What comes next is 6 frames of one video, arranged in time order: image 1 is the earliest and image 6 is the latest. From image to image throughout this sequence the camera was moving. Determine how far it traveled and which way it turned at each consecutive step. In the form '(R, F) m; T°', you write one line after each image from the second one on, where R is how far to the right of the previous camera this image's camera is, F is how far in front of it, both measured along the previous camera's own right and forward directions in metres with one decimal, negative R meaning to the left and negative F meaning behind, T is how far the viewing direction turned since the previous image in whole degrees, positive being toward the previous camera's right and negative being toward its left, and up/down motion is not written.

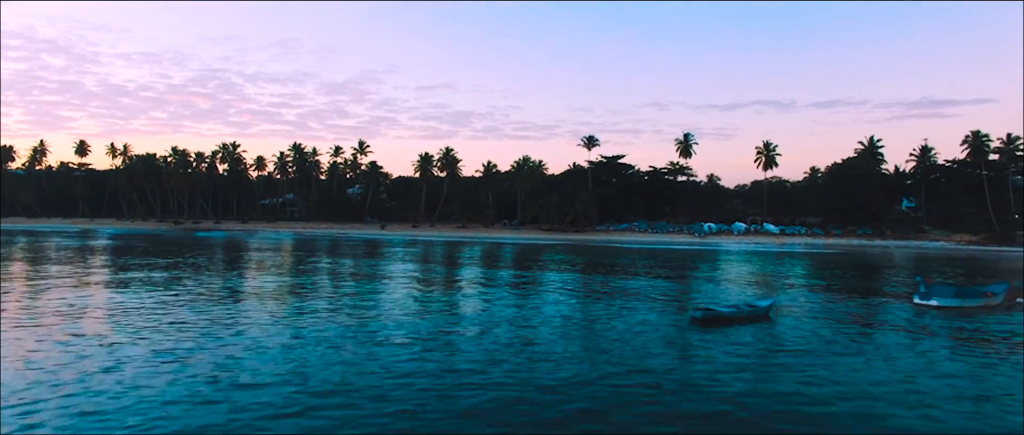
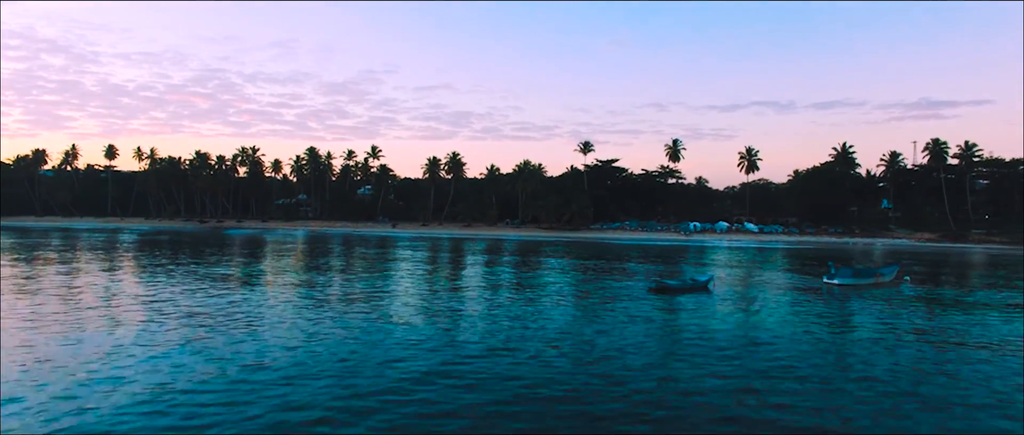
(-0.2, -3.7) m; 0°
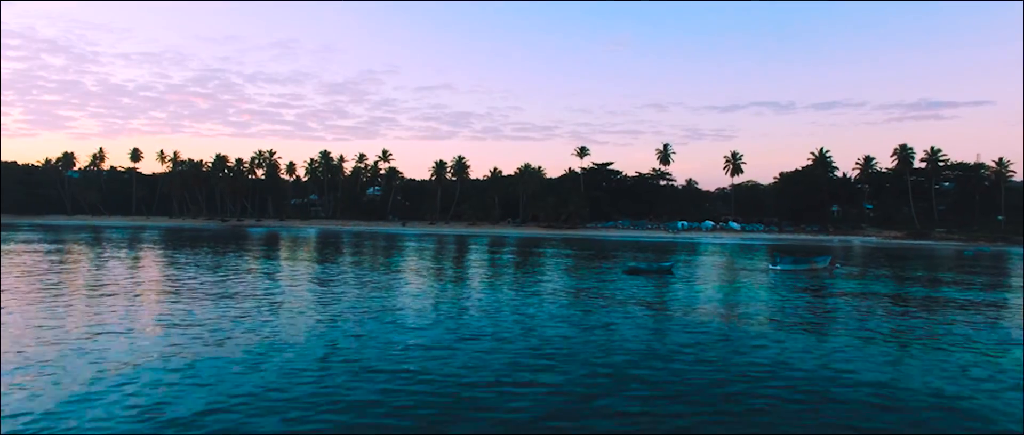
(-0.1, -3.6) m; 0°
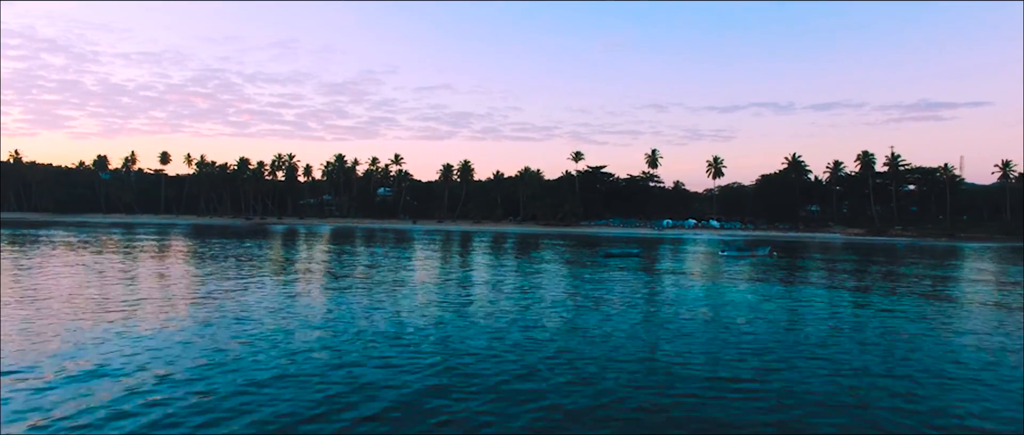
(-0.1, -4.9) m; 0°
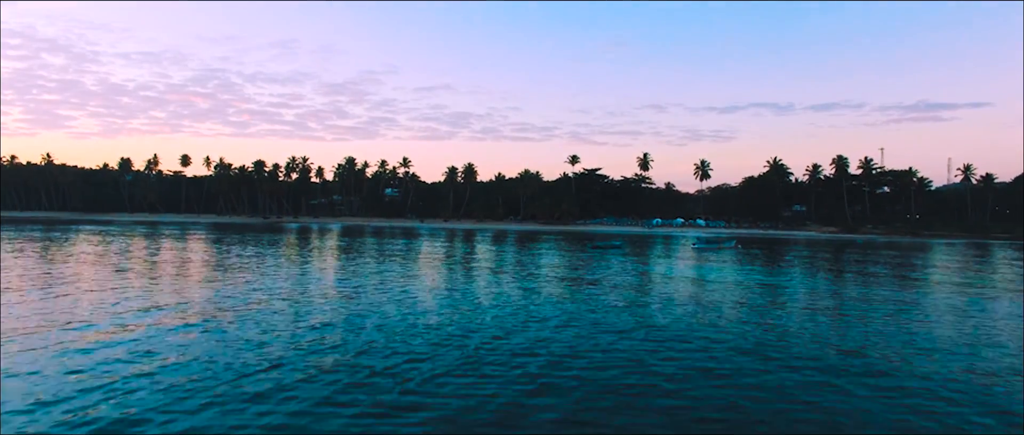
(-0.1, -4.0) m; 0°
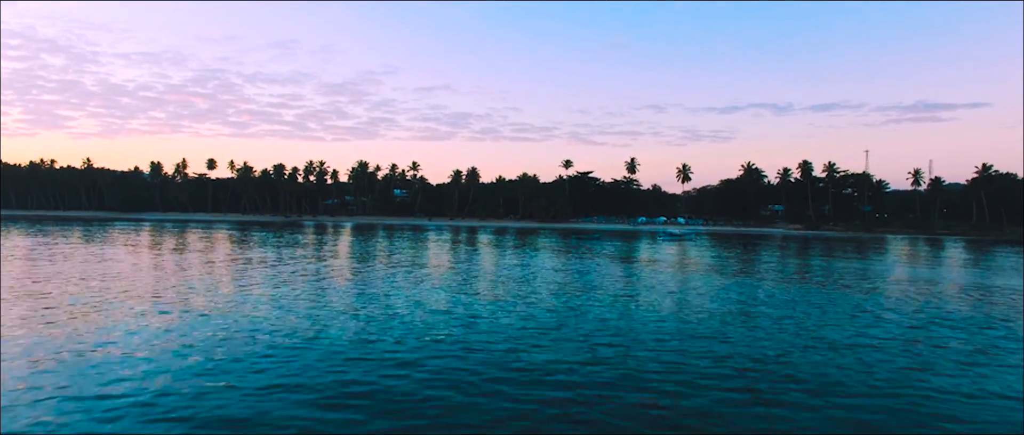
(0.0, -6.2) m; 0°
